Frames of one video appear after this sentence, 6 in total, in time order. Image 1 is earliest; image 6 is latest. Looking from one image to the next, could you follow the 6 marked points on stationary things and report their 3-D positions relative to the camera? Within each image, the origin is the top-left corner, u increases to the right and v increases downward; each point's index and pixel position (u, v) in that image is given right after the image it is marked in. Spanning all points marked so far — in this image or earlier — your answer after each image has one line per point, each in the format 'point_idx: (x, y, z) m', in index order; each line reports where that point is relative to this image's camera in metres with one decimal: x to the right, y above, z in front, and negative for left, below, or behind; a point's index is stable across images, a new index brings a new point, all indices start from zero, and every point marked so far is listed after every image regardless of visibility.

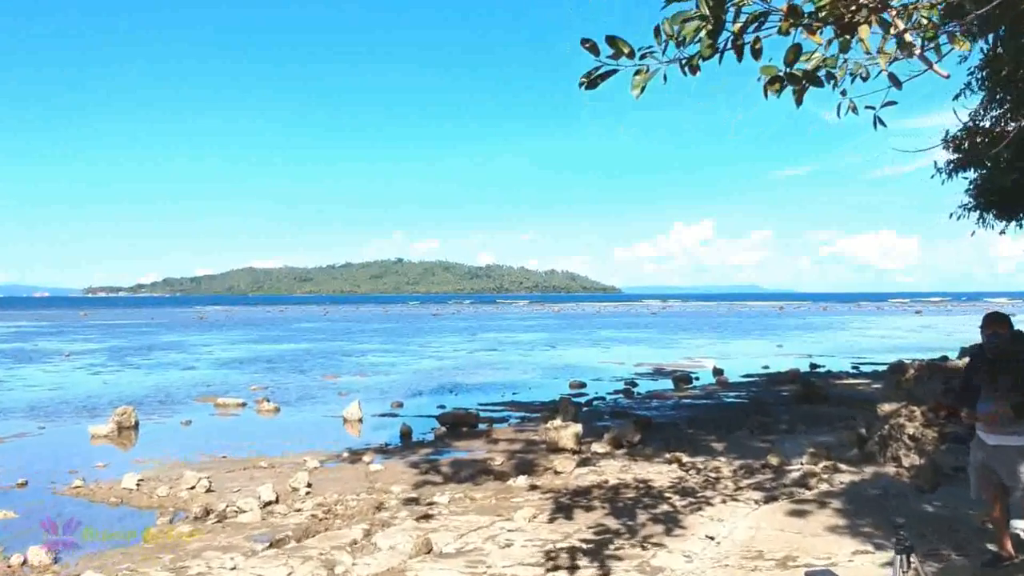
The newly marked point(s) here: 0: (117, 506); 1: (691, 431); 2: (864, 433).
0: (-6.7, -3.7, +13.1) m
1: (+4.0, -3.2, +17.1) m
2: (+6.5, -2.7, +14.1) m
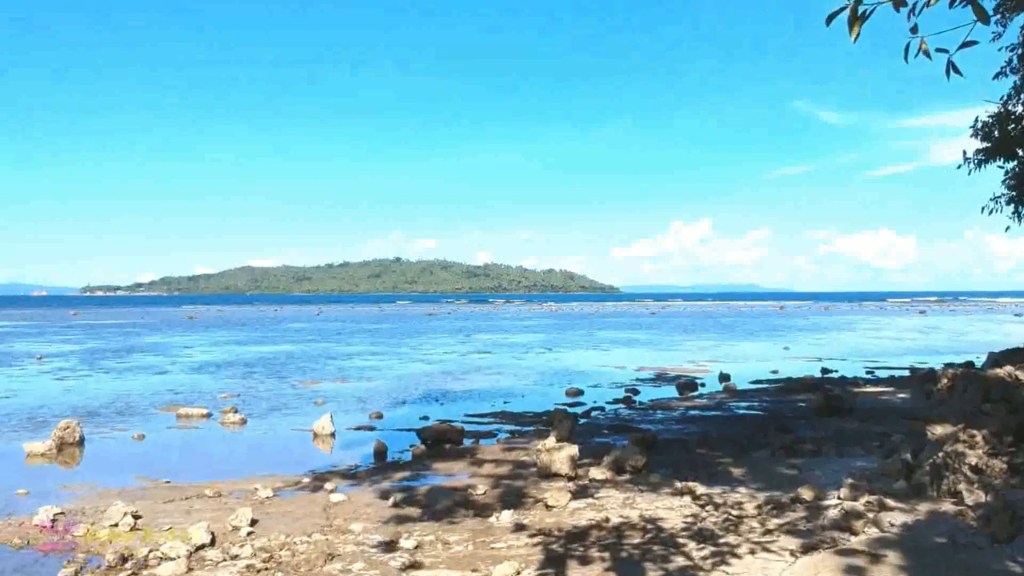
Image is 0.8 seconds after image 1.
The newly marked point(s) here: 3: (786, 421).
0: (-7.0, -3.7, +10.9) m
1: (+3.7, -3.2, +15.0) m
2: (+6.2, -2.7, +11.9) m
3: (+6.5, -3.2, +18.3) m
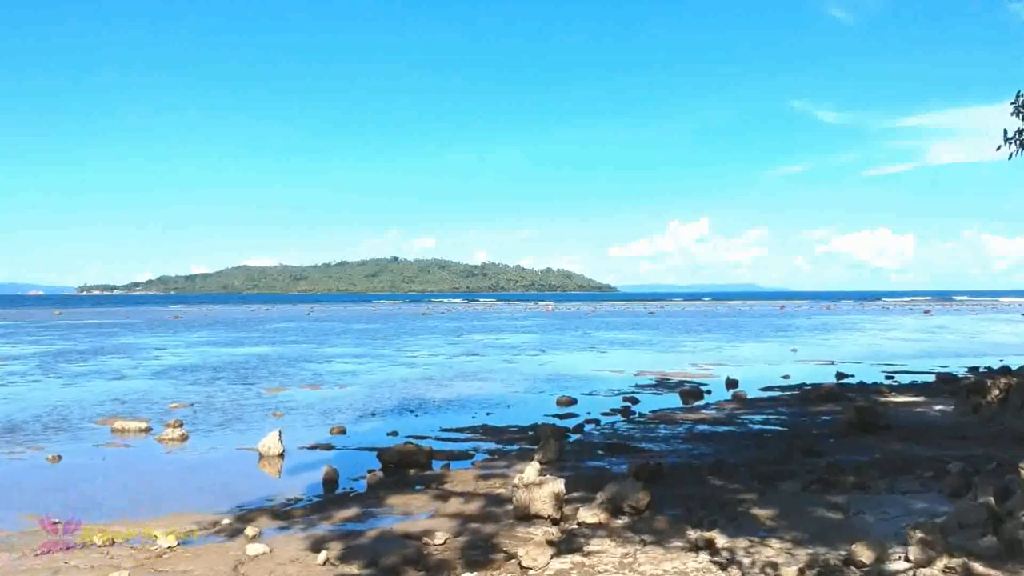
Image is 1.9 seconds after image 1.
0: (-7.4, -3.6, +8.1) m
1: (+3.3, -3.1, +12.2) m
2: (+5.8, -2.6, +9.1) m
3: (+6.1, -3.1, +15.5) m
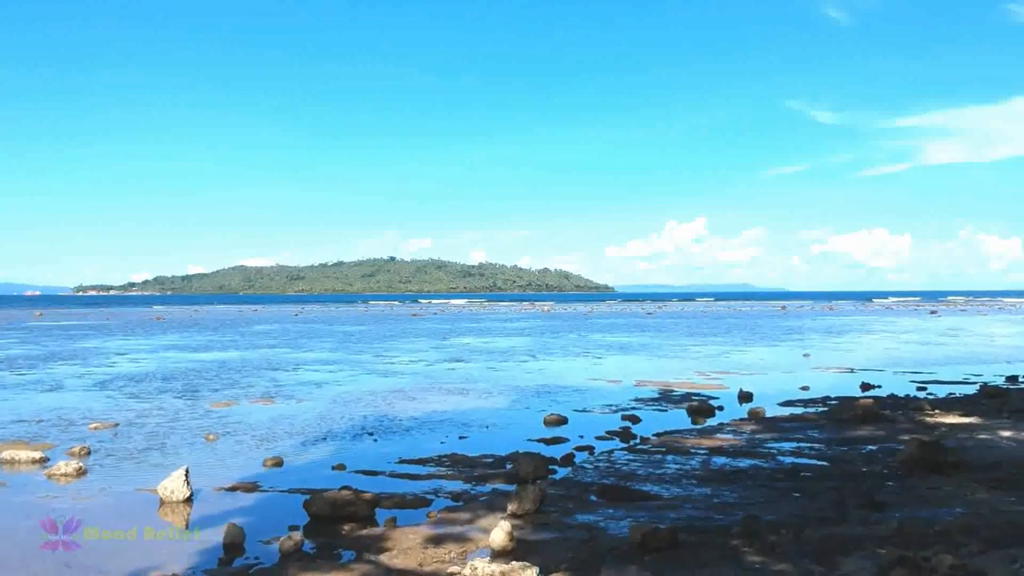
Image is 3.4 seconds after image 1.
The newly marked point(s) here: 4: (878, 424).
0: (-7.9, -3.6, +4.5) m
1: (+2.8, -3.1, +8.6) m
2: (+5.3, -2.6, +5.6) m
3: (+5.6, -3.1, +11.9) m
4: (+8.8, -3.3, +18.5) m
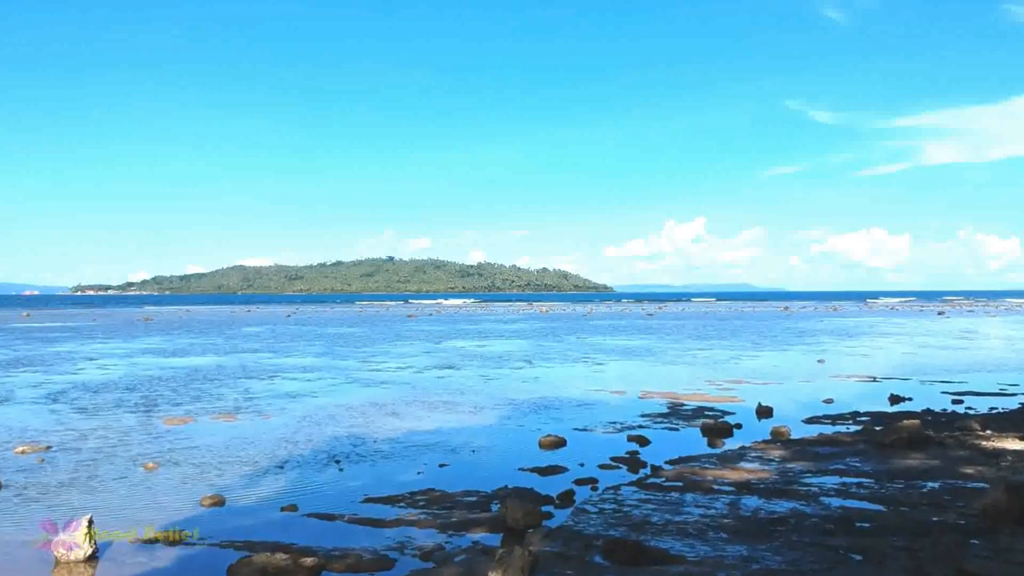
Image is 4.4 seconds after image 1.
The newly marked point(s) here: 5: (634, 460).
0: (-8.1, -3.7, +1.8) m
1: (+2.6, -3.2, +6.0) m
2: (+5.1, -2.7, +3.0) m
3: (+5.4, -3.2, +9.3) m
4: (+8.6, -3.4, +15.9) m
5: (+2.6, -3.7, +16.3) m
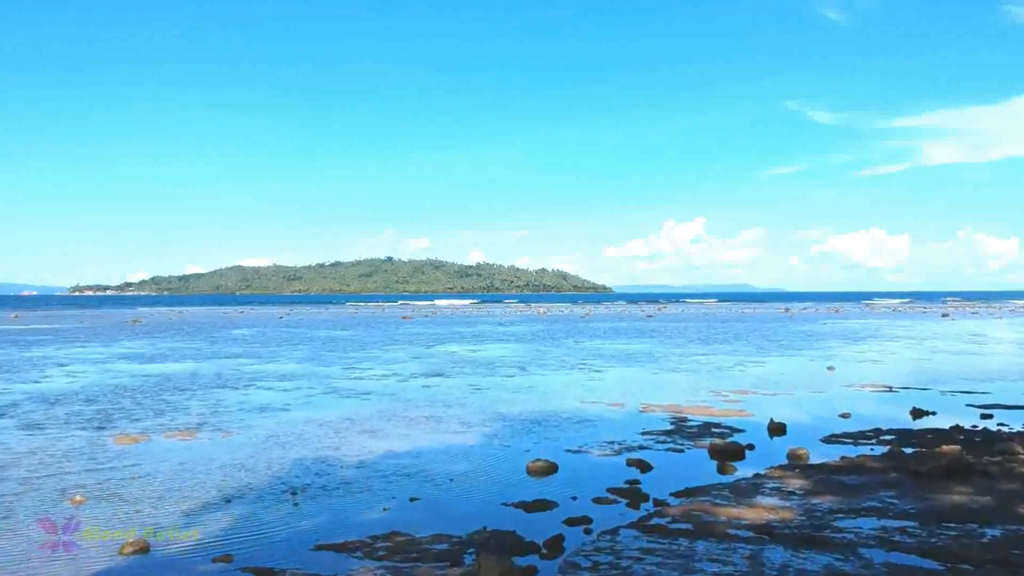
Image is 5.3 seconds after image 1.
0: (-8.4, -3.8, -0.3) m
1: (+2.3, -3.3, +3.9) m
2: (+4.8, -2.8, +0.9) m
3: (+5.0, -3.3, +7.2) m
4: (+8.3, -3.5, +13.8) m
5: (+2.3, -3.8, +14.2) m
